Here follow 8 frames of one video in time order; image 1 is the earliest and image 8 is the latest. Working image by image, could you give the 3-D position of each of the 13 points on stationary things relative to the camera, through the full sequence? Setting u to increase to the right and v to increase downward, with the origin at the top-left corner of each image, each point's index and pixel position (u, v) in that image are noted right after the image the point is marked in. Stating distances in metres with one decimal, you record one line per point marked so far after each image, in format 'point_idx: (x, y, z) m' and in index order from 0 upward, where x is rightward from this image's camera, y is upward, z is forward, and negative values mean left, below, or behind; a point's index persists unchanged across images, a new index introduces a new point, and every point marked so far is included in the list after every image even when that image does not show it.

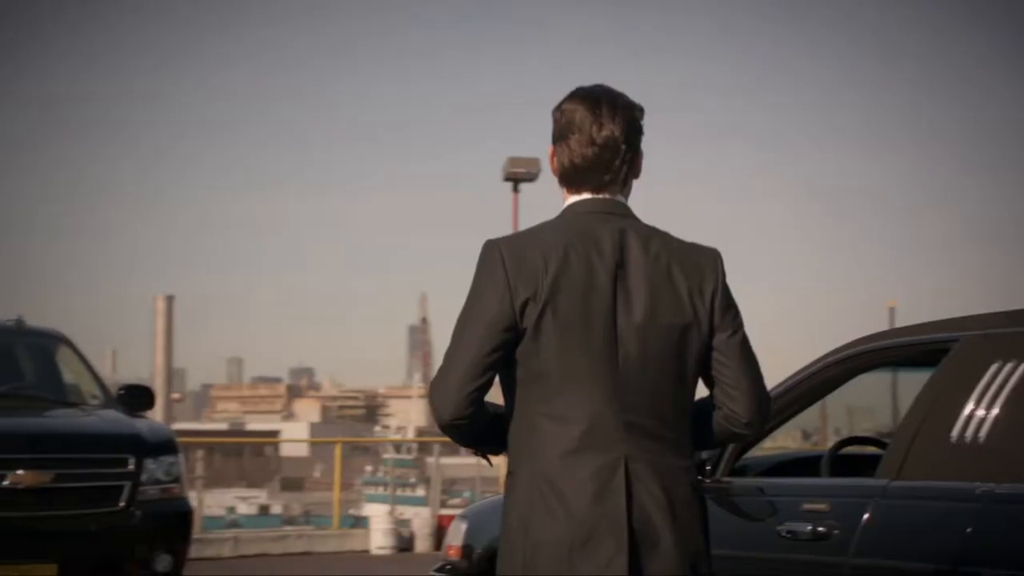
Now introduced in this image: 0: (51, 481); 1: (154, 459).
0: (-2.4, -1.0, +8.2) m
1: (-2.0, -0.9, +8.6) m
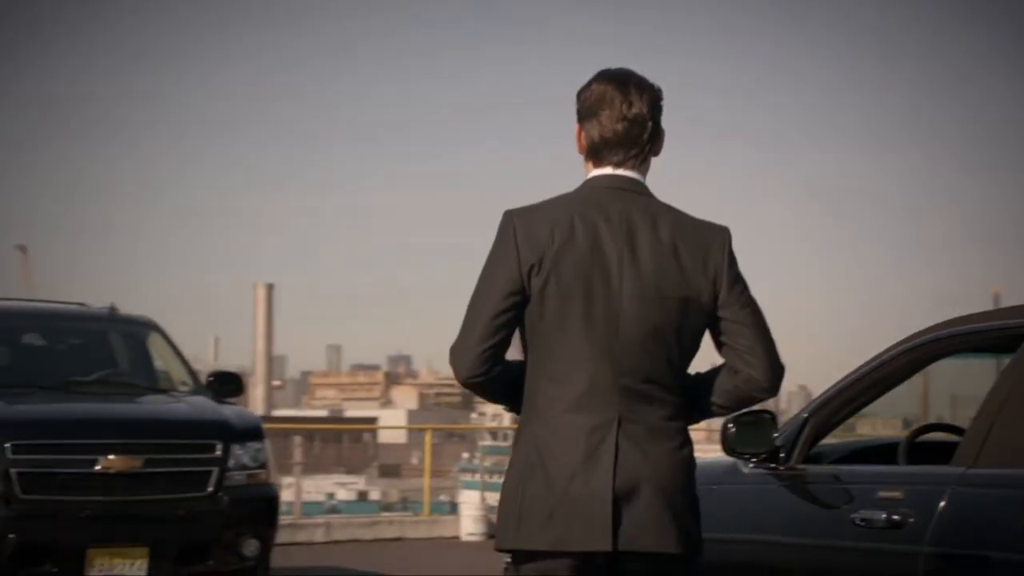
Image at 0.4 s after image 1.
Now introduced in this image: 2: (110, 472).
0: (-2.0, -0.9, +8.4) m
1: (-1.5, -0.9, +8.7) m
2: (-2.1, -1.0, +8.3) m
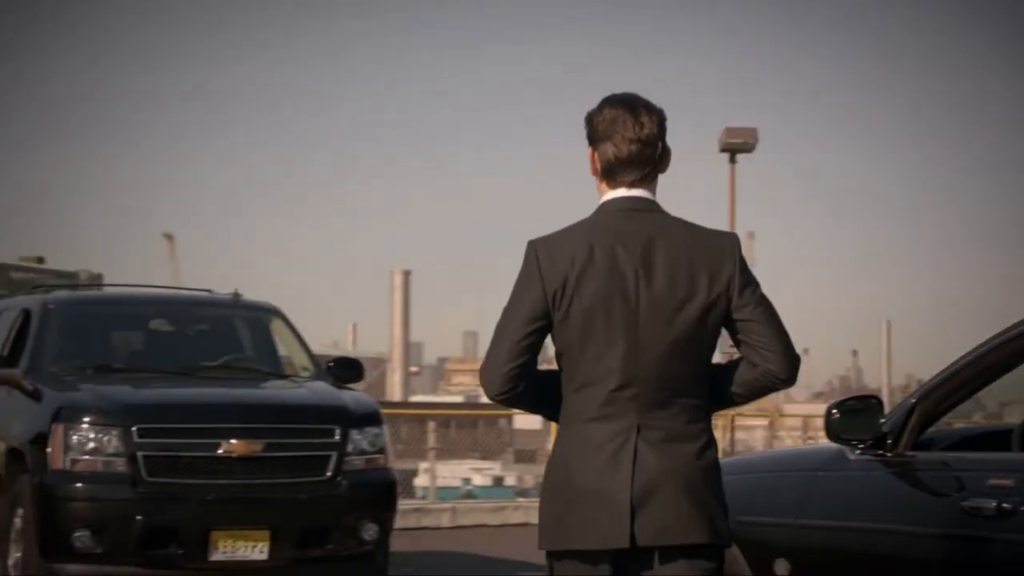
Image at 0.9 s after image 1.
0: (-1.4, -0.9, +8.5) m
1: (-0.9, -0.8, +8.8) m
2: (-1.5, -0.9, +8.4) m
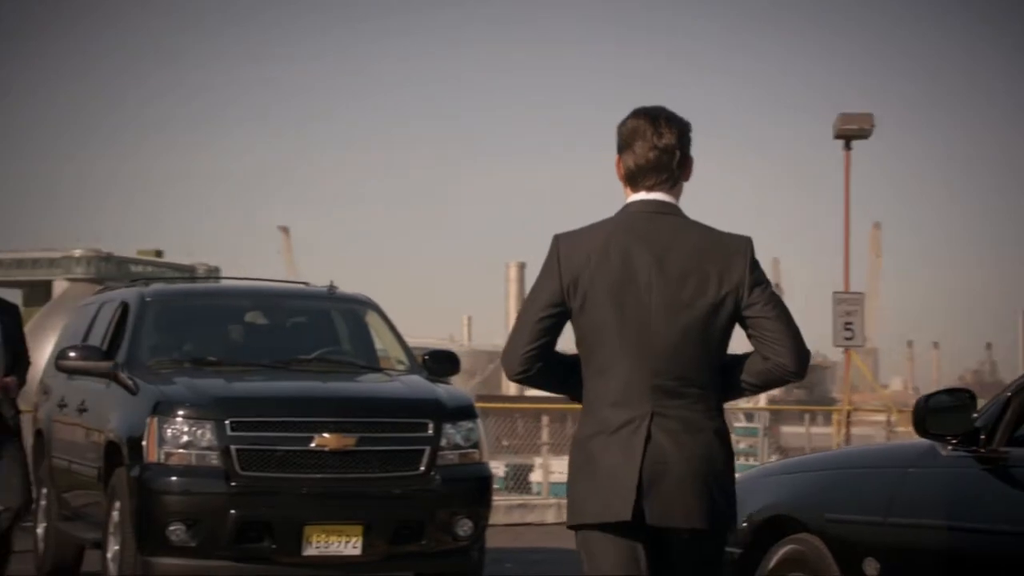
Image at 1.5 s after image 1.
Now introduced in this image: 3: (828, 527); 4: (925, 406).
0: (-0.8, -0.8, +8.4) m
1: (-0.3, -0.8, +8.7) m
2: (-1.0, -0.9, +8.4) m
3: (+1.2, -0.9, +6.2) m
4: (+1.5, -0.4, +5.7) m
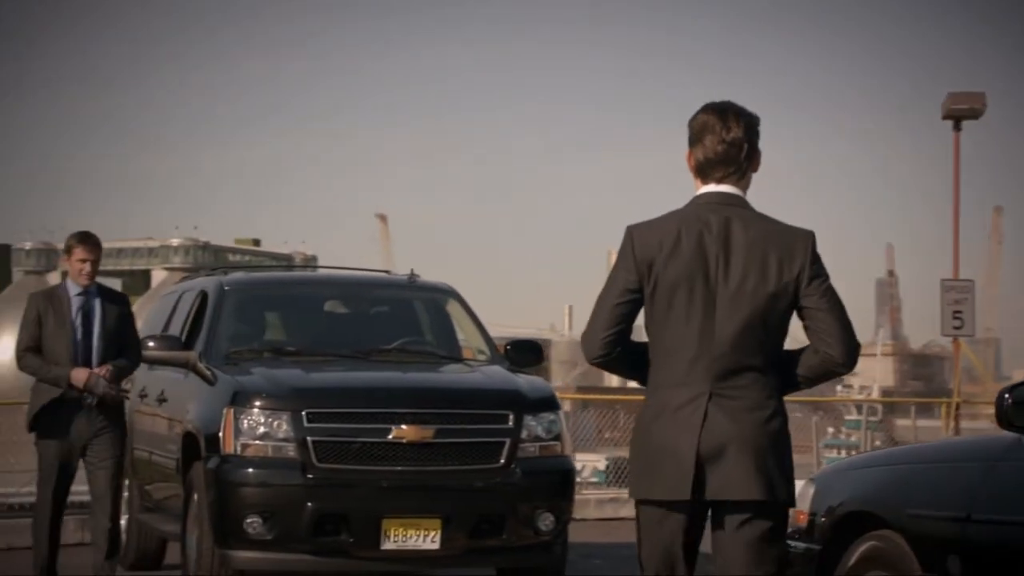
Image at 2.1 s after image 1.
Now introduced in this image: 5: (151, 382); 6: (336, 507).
0: (-0.4, -0.8, +8.2) m
1: (+0.1, -0.7, +8.5) m
2: (-0.6, -0.8, +8.2) m
3: (+1.5, -0.9, +5.9) m
4: (+1.7, -0.4, +5.3) m
5: (-2.1, -0.5, +9.0) m
6: (-0.9, -1.1, +8.0) m
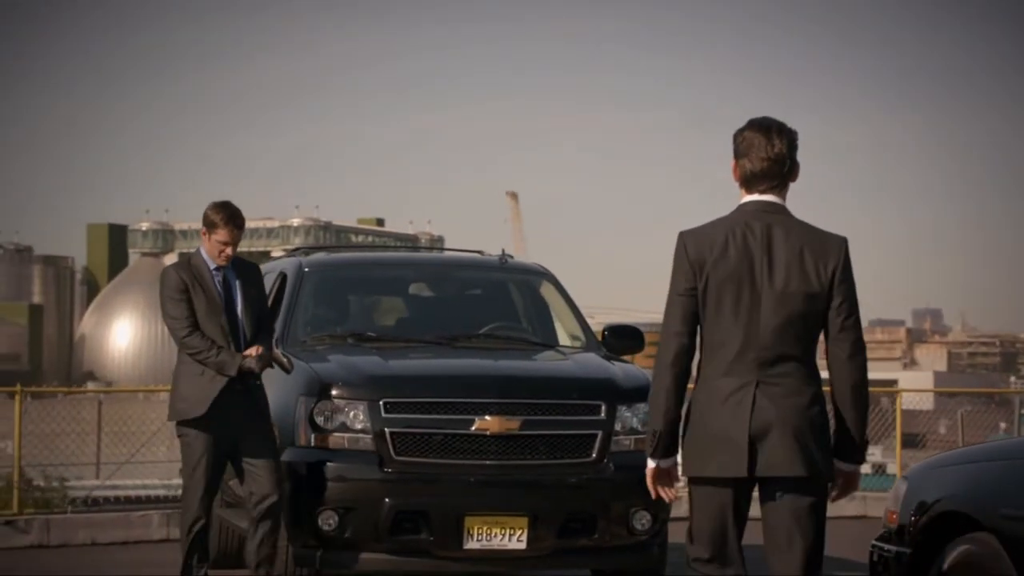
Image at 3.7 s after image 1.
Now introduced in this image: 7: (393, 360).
0: (0.0, -0.7, +7.7) m
1: (+0.6, -0.6, +7.8) m
2: (-0.1, -0.7, +7.6) m
3: (+1.6, -0.8, +5.0) m
4: (+1.7, -0.3, +4.5) m
5: (-1.5, -0.4, +8.6) m
6: (-0.5, -1.0, +7.5) m
7: (-0.6, -0.4, +7.9) m
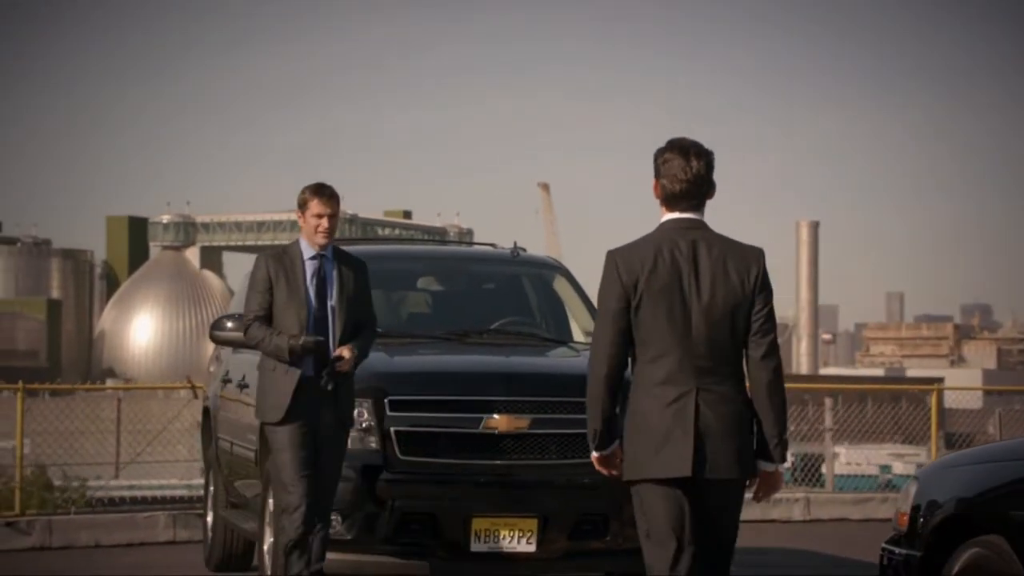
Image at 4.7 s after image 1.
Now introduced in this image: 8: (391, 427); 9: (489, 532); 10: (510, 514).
0: (+0.1, -0.6, +7.4) m
1: (+0.7, -0.6, +7.5) m
2: (-0.1, -0.7, +7.3) m
3: (+1.5, -0.8, +4.7) m
4: (+1.6, -0.3, +4.1) m
5: (-1.4, -0.4, +8.4) m
6: (-0.4, -1.0, +7.2) m
7: (-0.5, -0.3, +7.6) m
8: (-0.6, -0.6, +7.4) m
9: (-0.1, -1.1, +7.2) m
10: (0.0, -1.0, +7.2) m
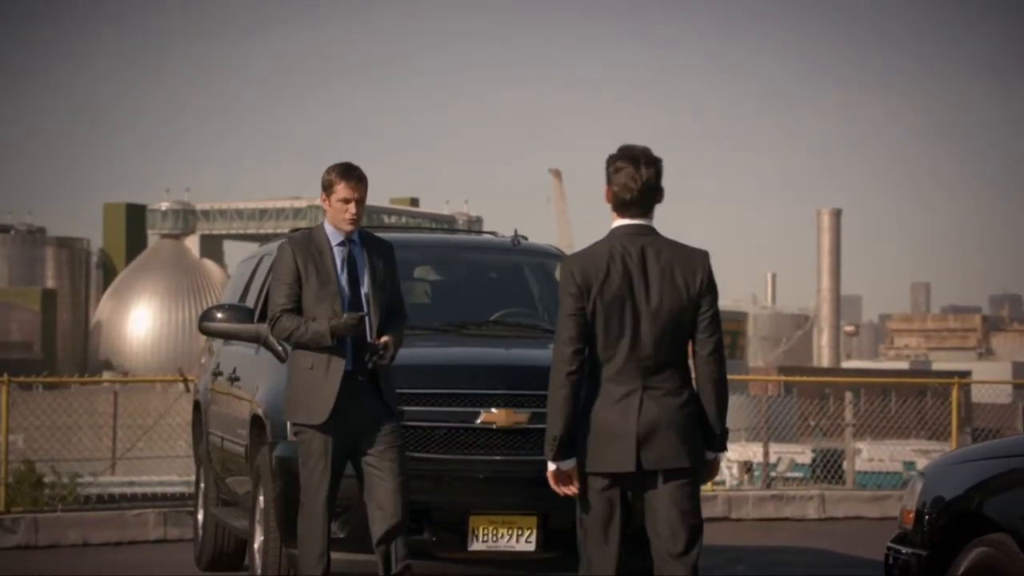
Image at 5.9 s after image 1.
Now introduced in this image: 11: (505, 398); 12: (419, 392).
0: (+0.1, -0.6, +7.0) m
1: (+0.7, -0.5, +7.1) m
2: (-0.1, -0.6, +7.0) m
3: (+1.4, -0.7, +4.3) m
4: (+1.5, -0.2, +3.7) m
5: (-1.4, -0.4, +8.1) m
6: (-0.4, -0.9, +6.9) m
7: (-0.5, -0.3, +7.3) m
8: (-0.6, -0.6, +7.0) m
9: (-0.1, -1.1, +6.9) m
10: (0.0, -1.0, +6.9) m
11: (0.0, -0.5, +7.1) m
12: (-0.4, -0.5, +7.1) m
